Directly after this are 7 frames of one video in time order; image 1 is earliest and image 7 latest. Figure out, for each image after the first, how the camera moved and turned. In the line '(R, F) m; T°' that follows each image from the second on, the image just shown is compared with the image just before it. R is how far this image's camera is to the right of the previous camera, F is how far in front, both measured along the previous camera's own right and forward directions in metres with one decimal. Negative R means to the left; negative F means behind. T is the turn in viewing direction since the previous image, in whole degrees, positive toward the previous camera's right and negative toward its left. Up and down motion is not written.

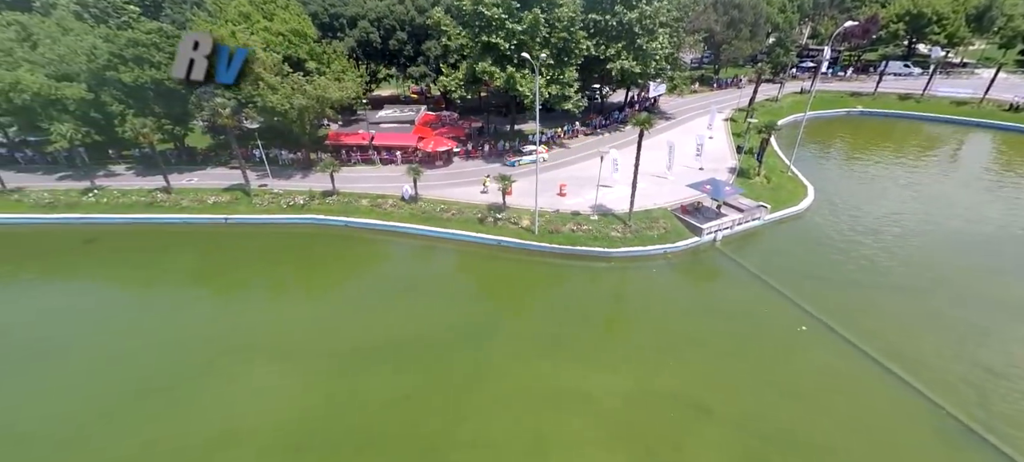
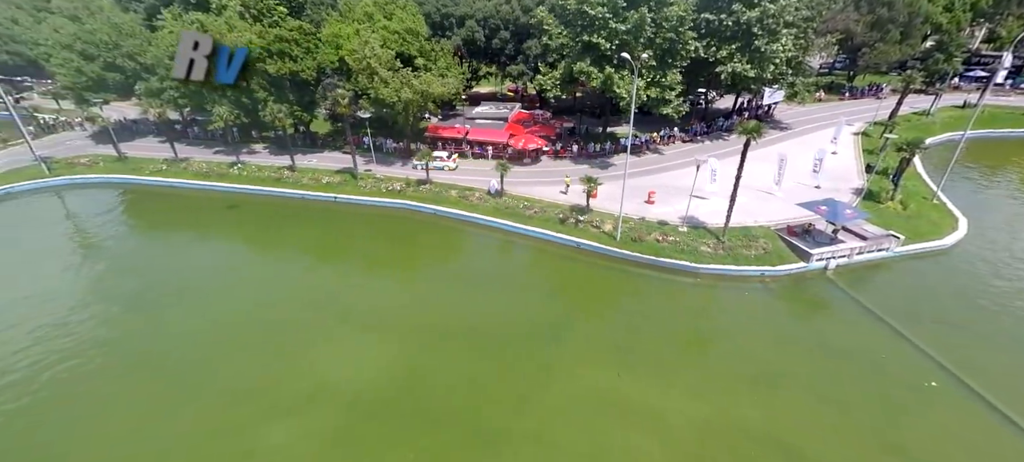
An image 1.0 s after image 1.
(+0.6, +0.3) m; -12°
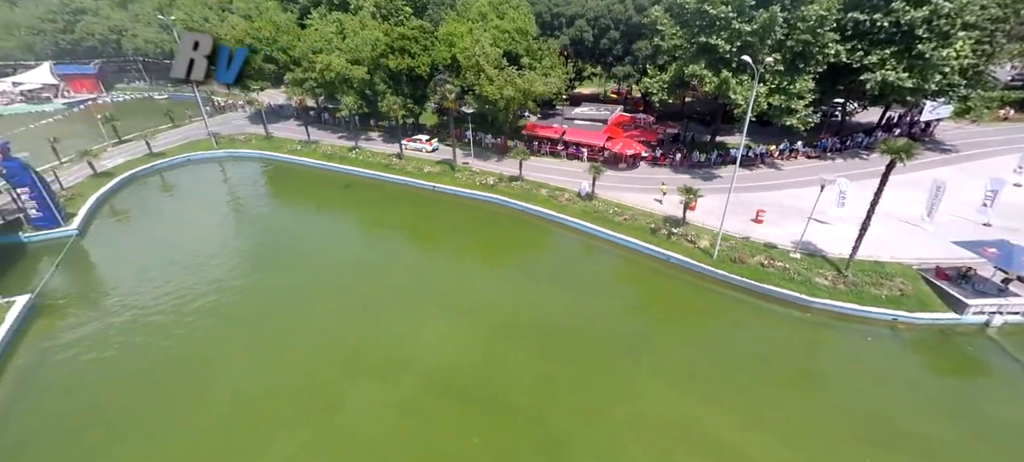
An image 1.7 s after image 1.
(+0.6, +0.5) m; -13°
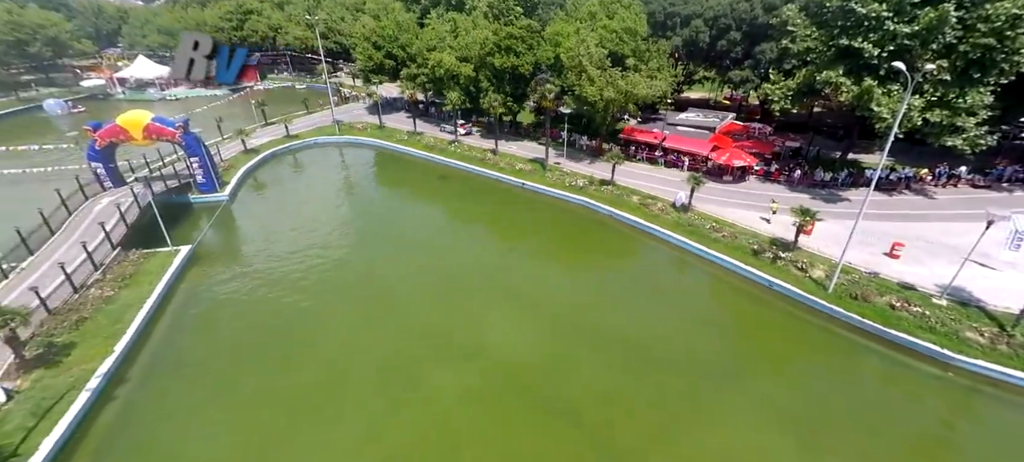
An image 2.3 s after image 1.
(+0.5, +0.2) m; -12°
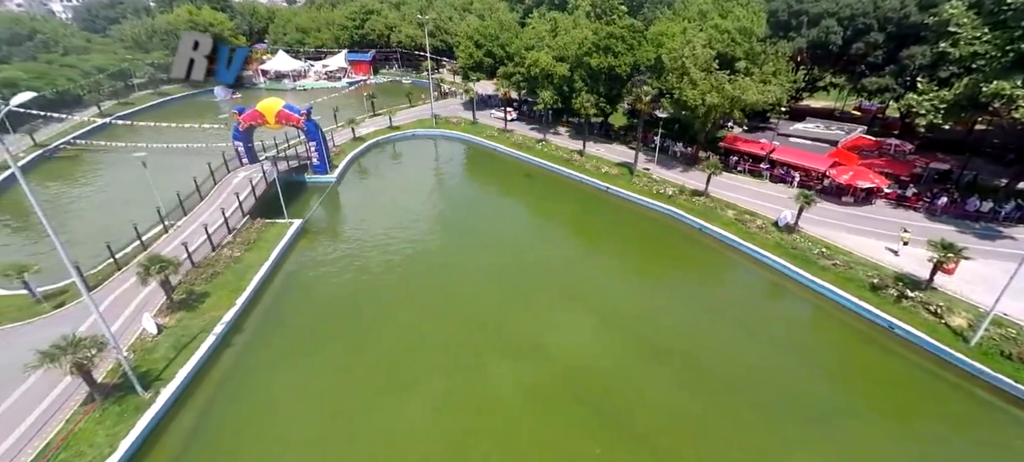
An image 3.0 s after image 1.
(+0.4, +0.1) m; -11°
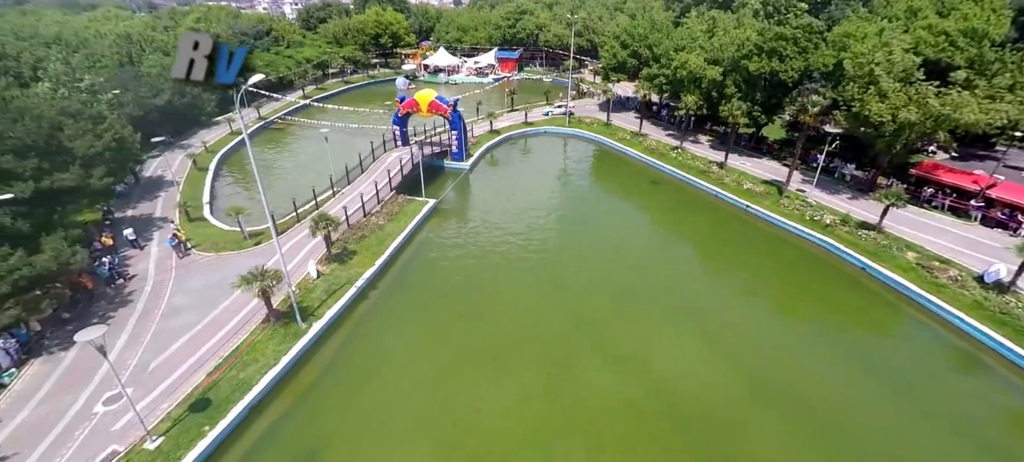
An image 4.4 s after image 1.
(+0.7, -0.3) m; -17°
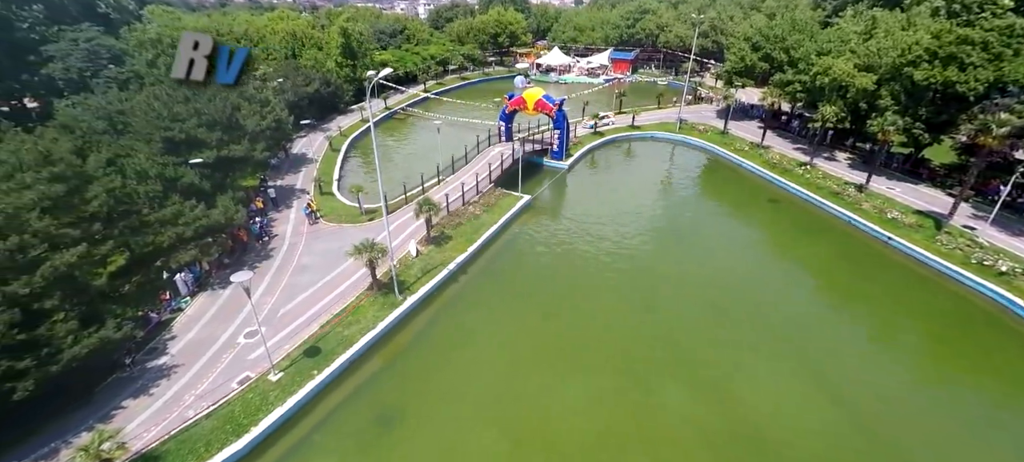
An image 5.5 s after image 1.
(+0.6, -0.3) m; -13°
